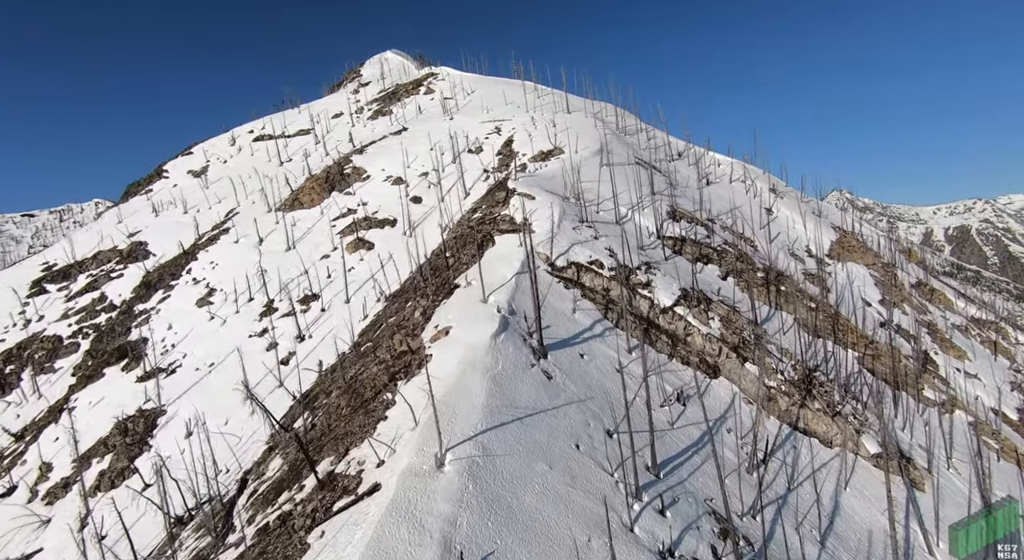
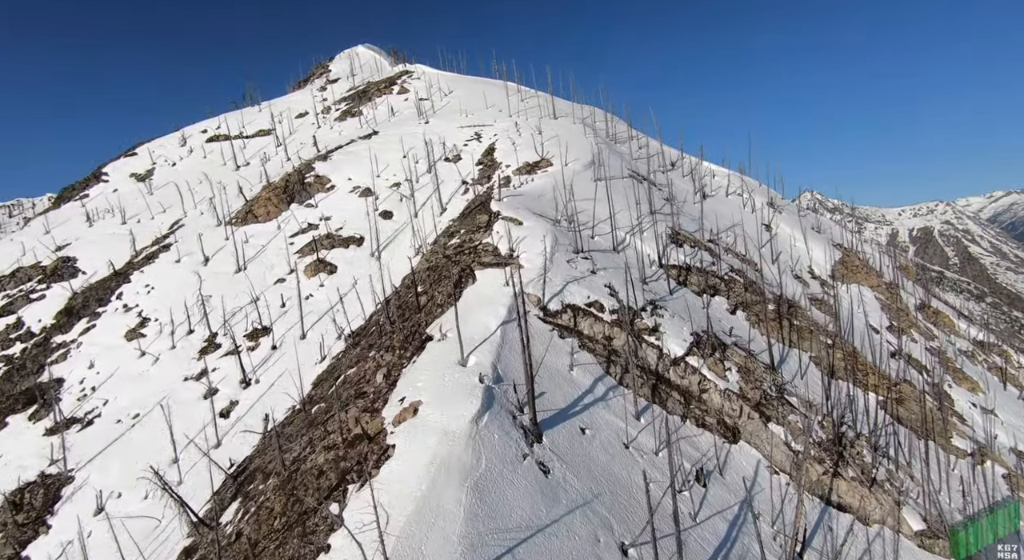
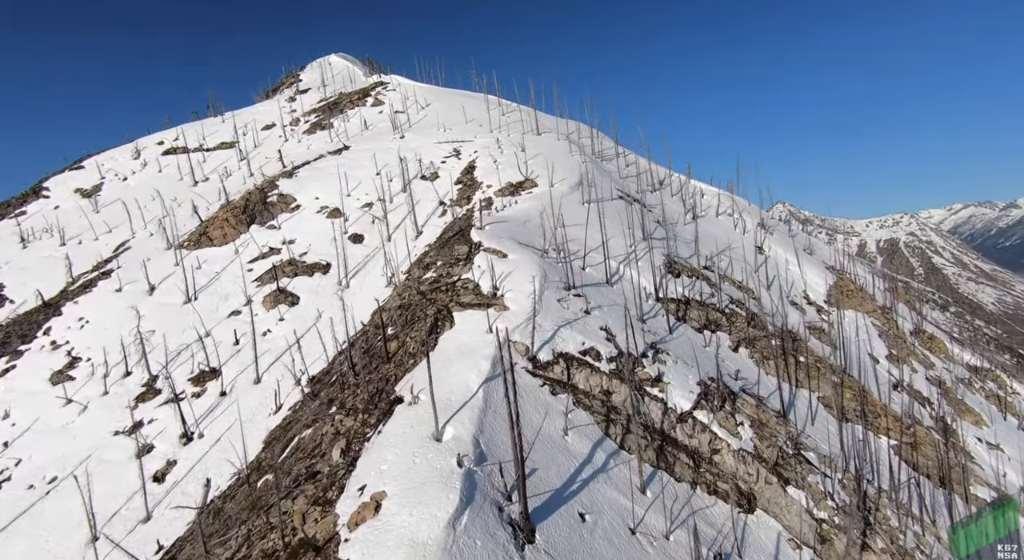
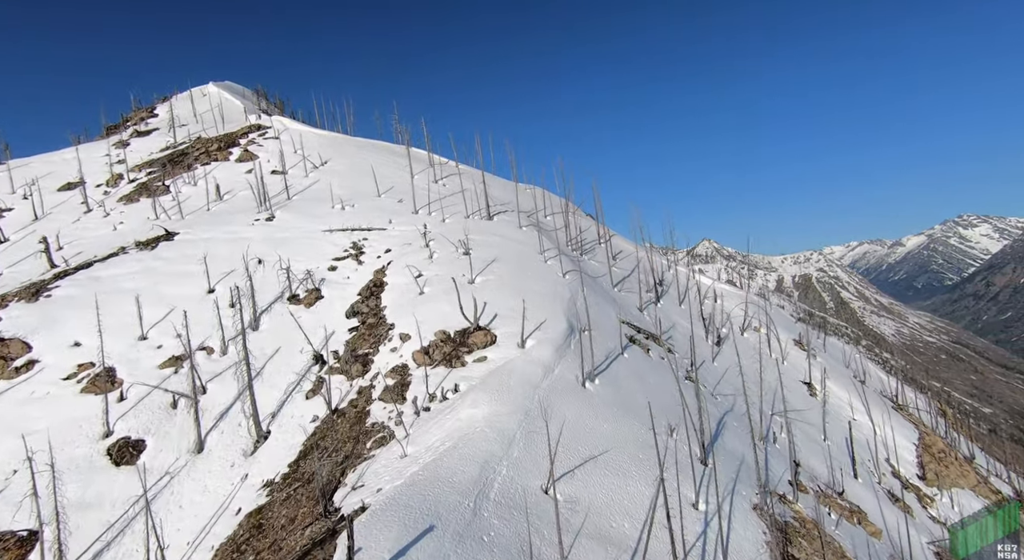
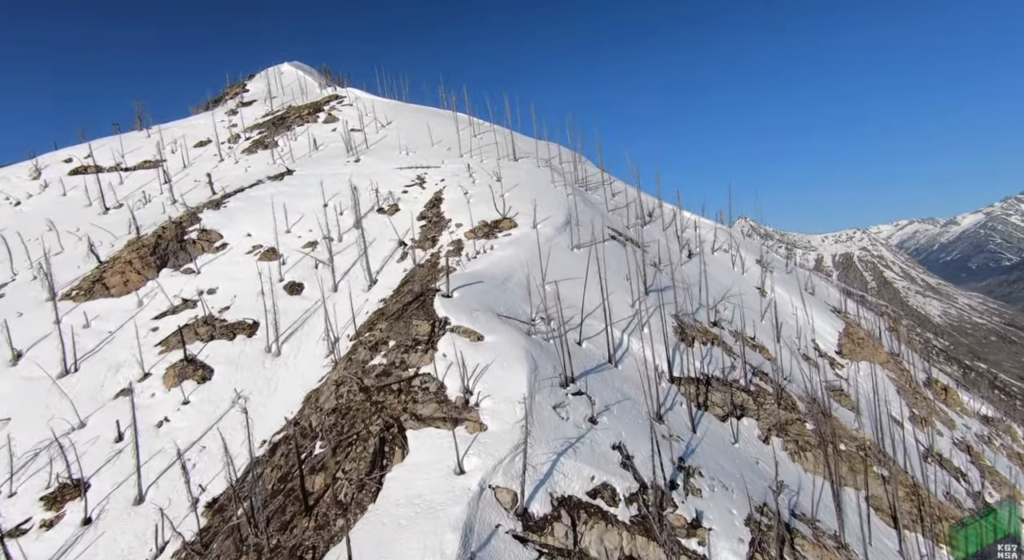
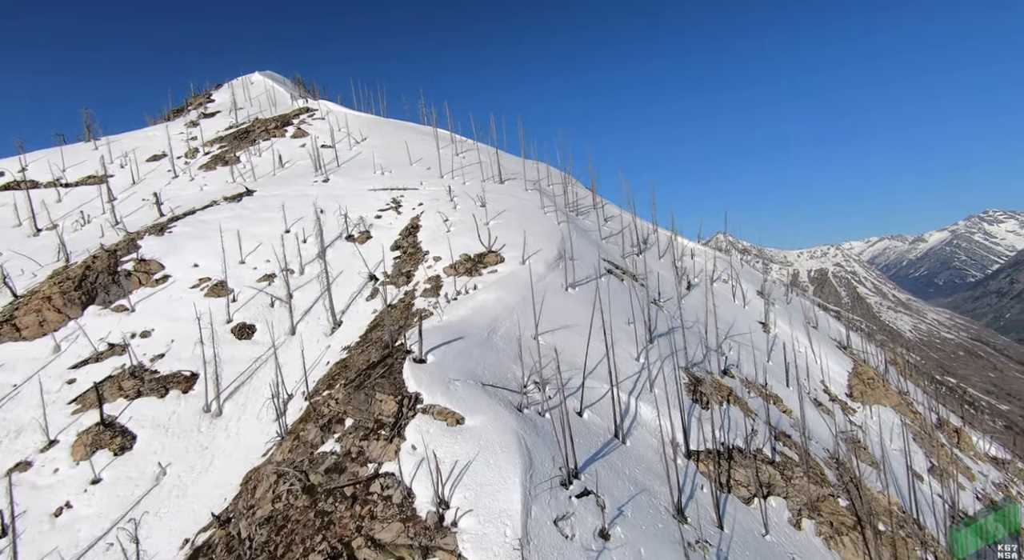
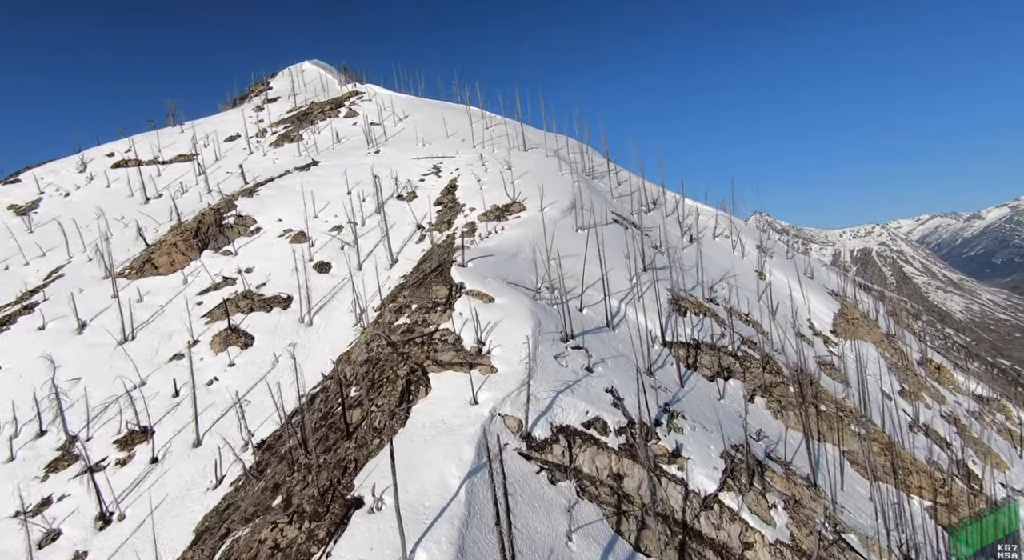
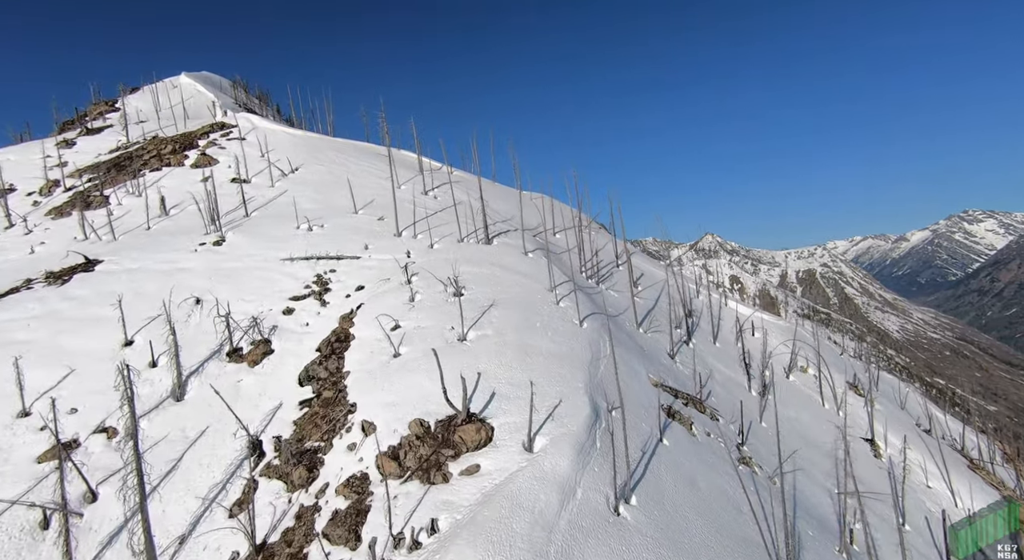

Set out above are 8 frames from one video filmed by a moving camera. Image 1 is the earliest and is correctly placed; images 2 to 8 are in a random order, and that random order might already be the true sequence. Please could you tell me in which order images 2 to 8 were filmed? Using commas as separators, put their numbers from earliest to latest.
2, 3, 7, 5, 6, 4, 8
